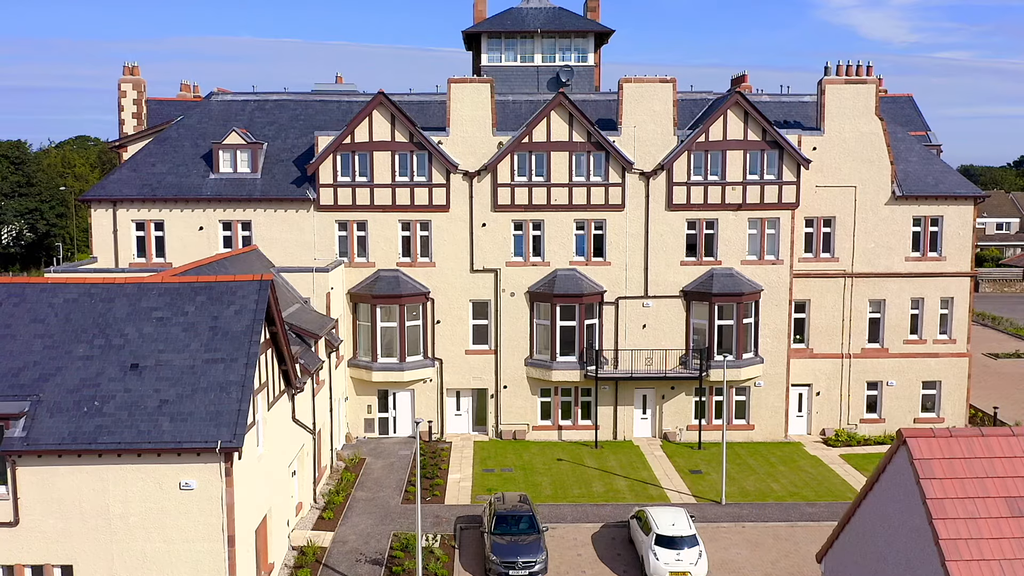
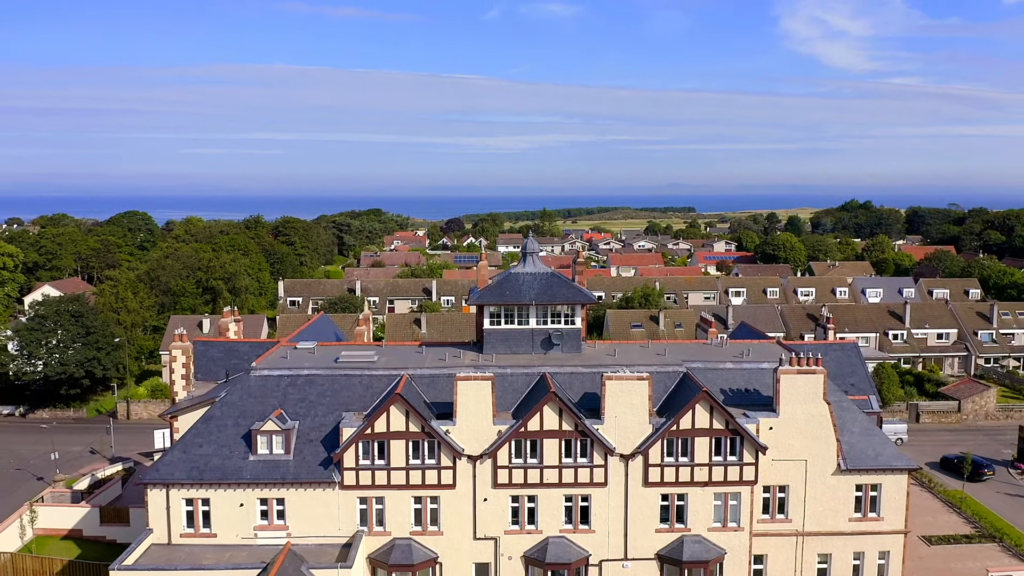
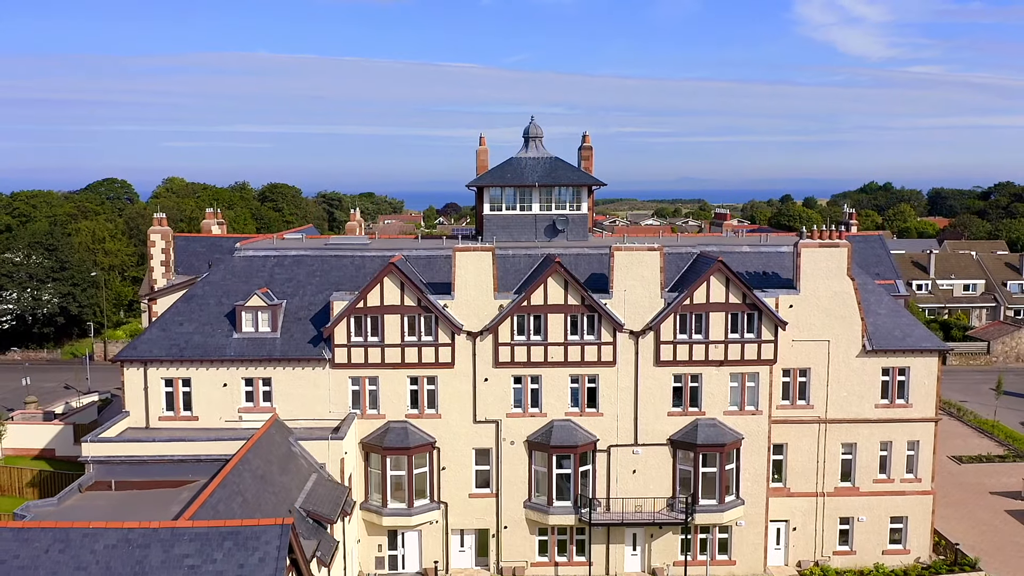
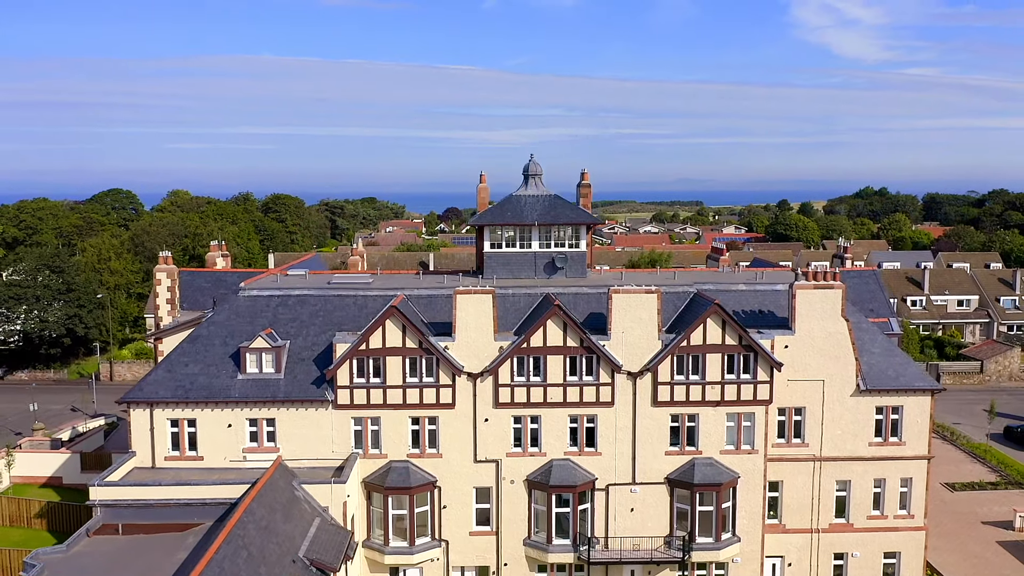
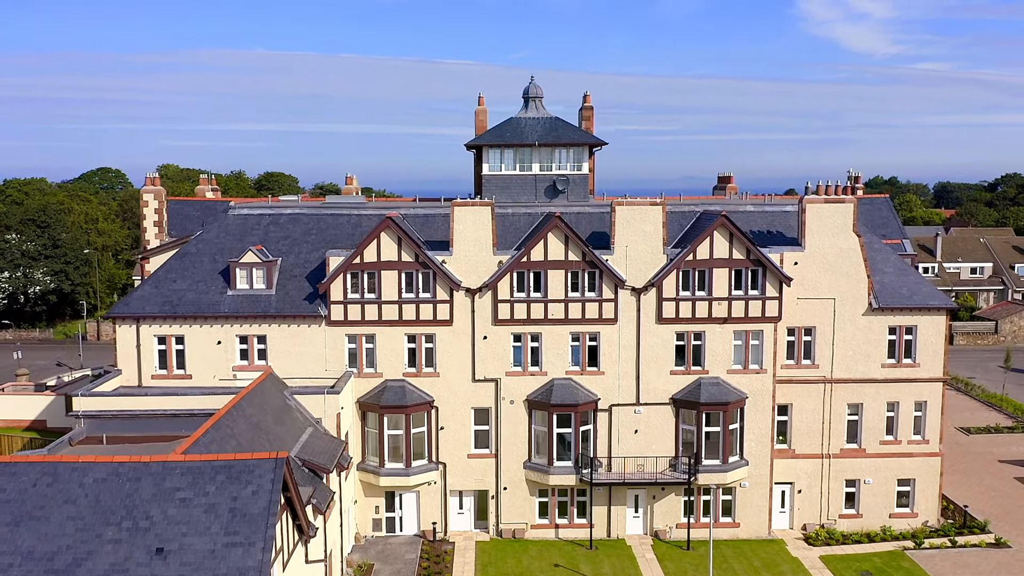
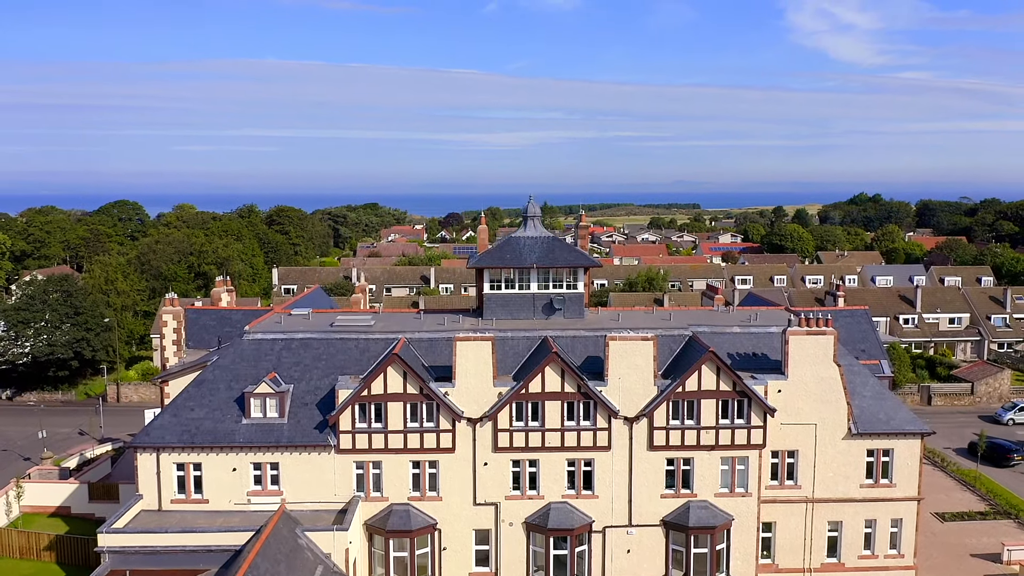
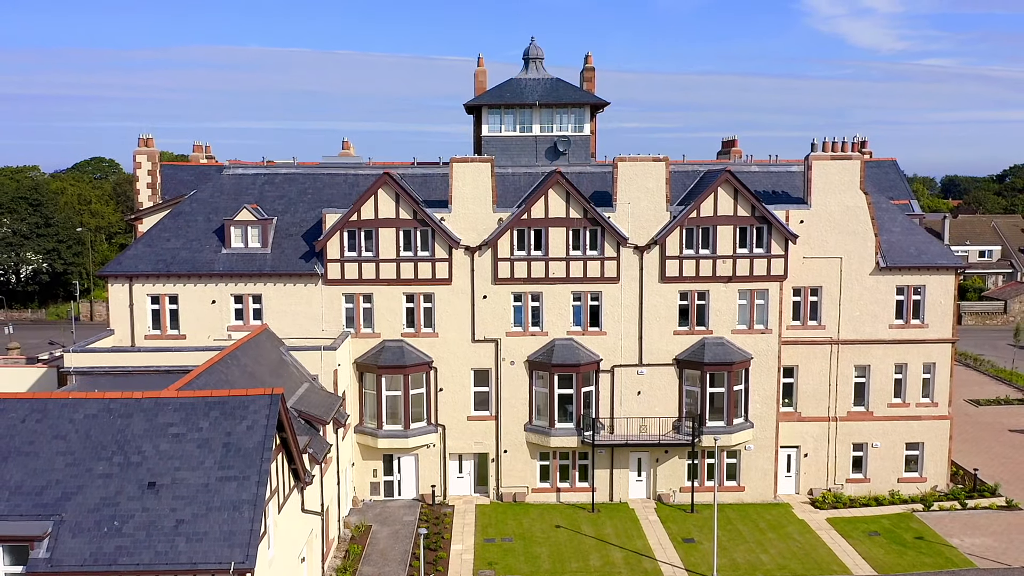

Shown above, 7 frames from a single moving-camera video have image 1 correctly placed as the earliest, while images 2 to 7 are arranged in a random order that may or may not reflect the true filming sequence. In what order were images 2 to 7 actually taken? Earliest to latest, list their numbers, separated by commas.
7, 5, 3, 4, 6, 2
